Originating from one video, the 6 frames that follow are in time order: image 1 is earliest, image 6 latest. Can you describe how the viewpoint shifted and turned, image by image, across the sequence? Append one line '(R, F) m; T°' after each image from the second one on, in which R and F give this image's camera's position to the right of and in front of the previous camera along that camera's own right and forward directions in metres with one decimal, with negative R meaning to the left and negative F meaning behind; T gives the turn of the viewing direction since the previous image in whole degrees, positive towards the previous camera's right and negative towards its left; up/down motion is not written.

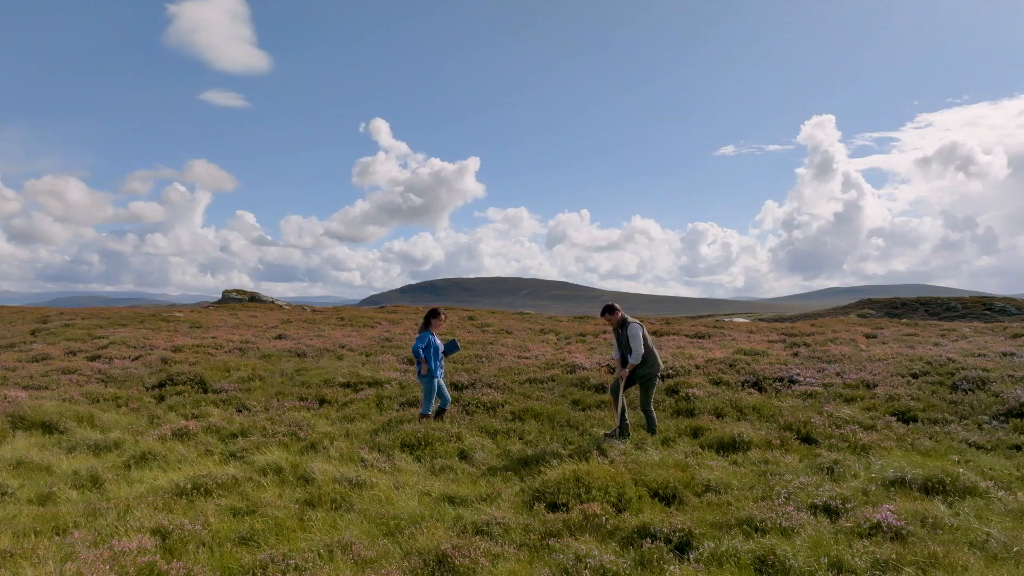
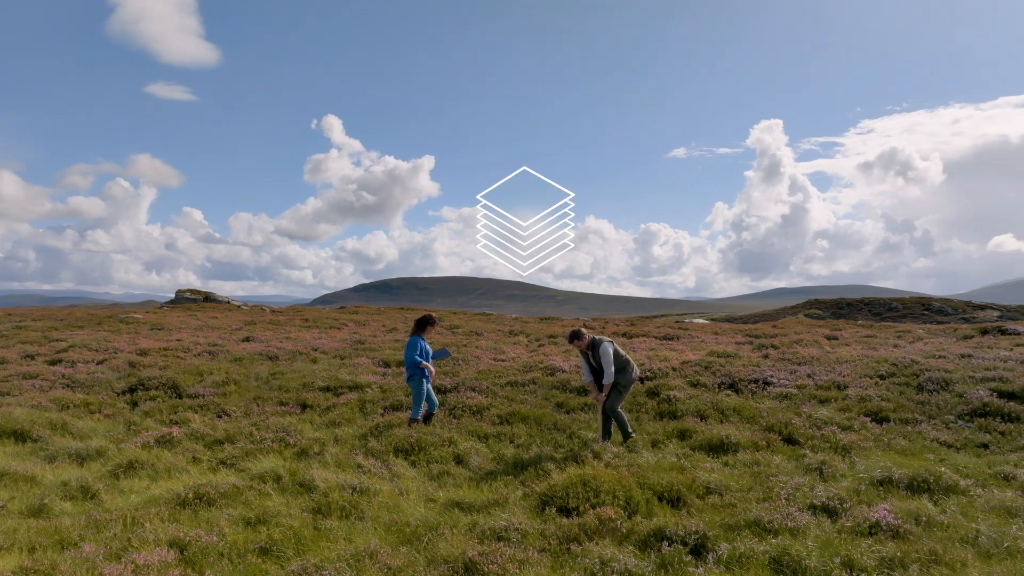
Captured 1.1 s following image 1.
(-0.5, 0.0) m; +3°
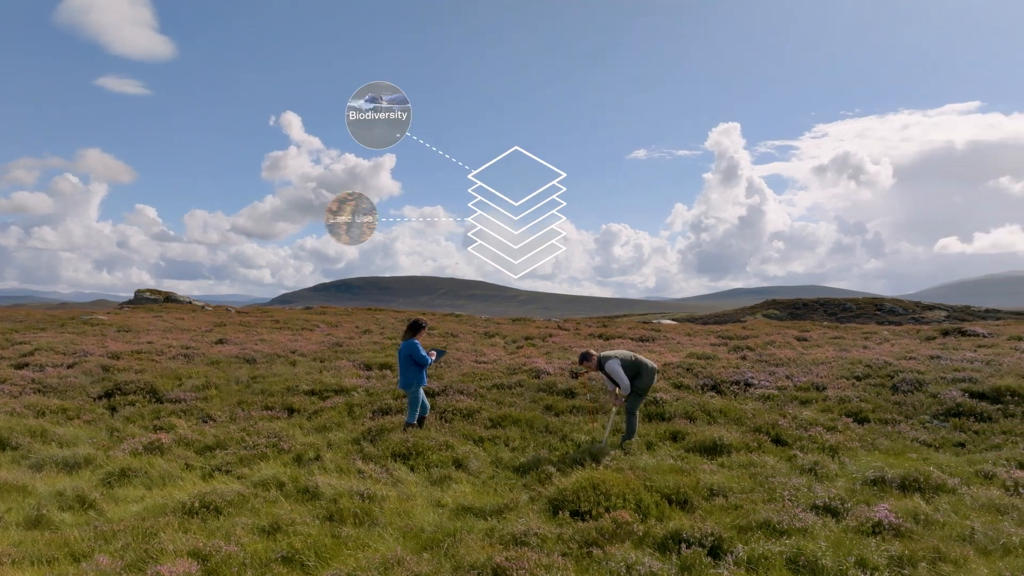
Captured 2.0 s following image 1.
(-0.4, 0.0) m; +2°
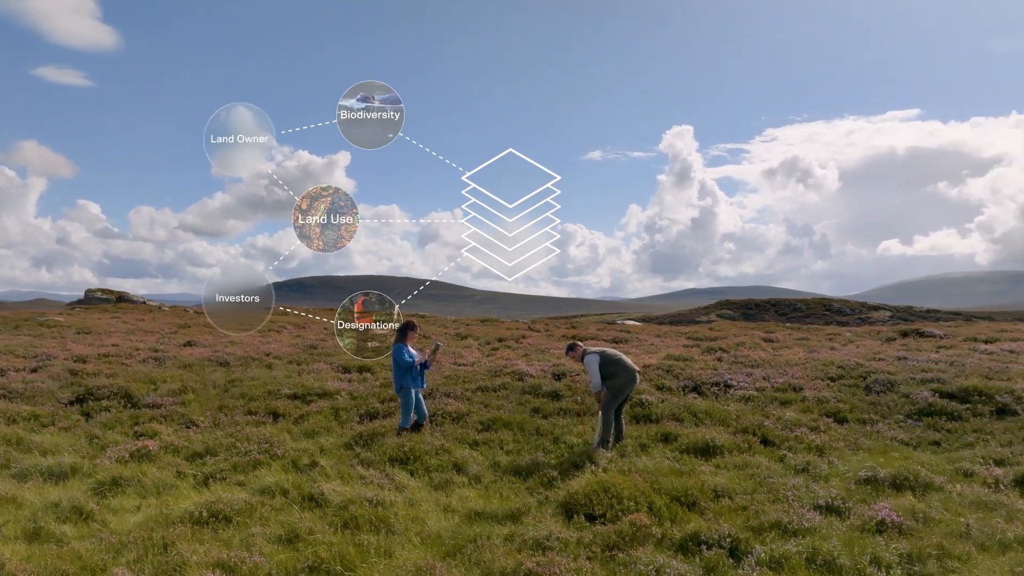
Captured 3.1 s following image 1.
(-0.5, 0.0) m; +3°
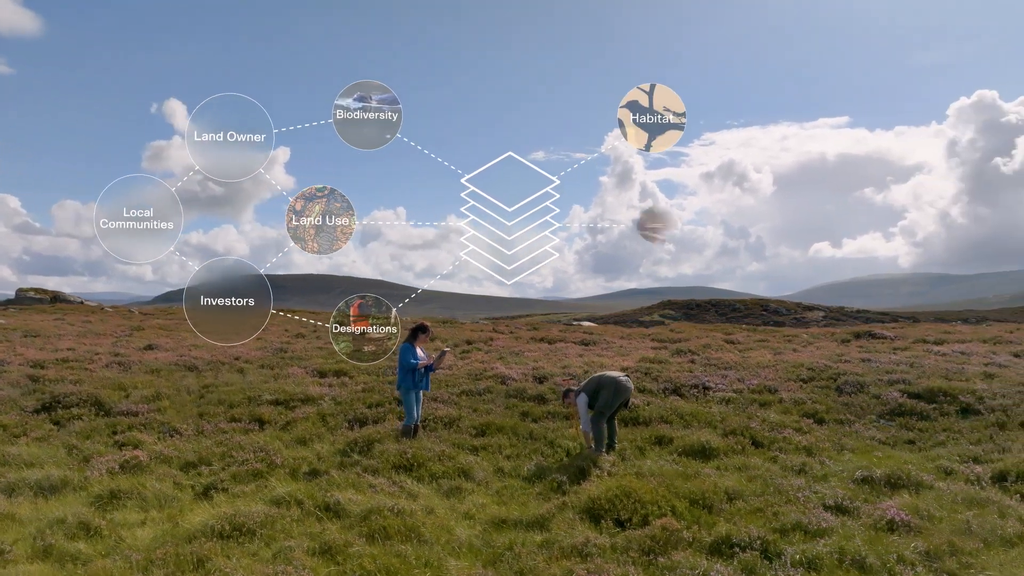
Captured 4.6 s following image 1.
(-0.7, 0.0) m; +3°
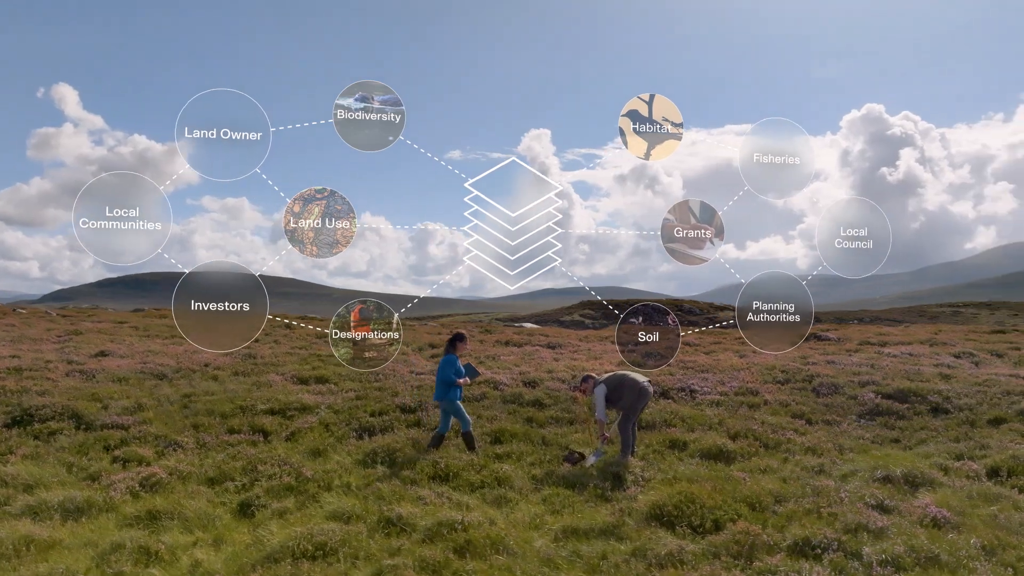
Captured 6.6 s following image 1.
(-1.4, -0.1) m; +4°
